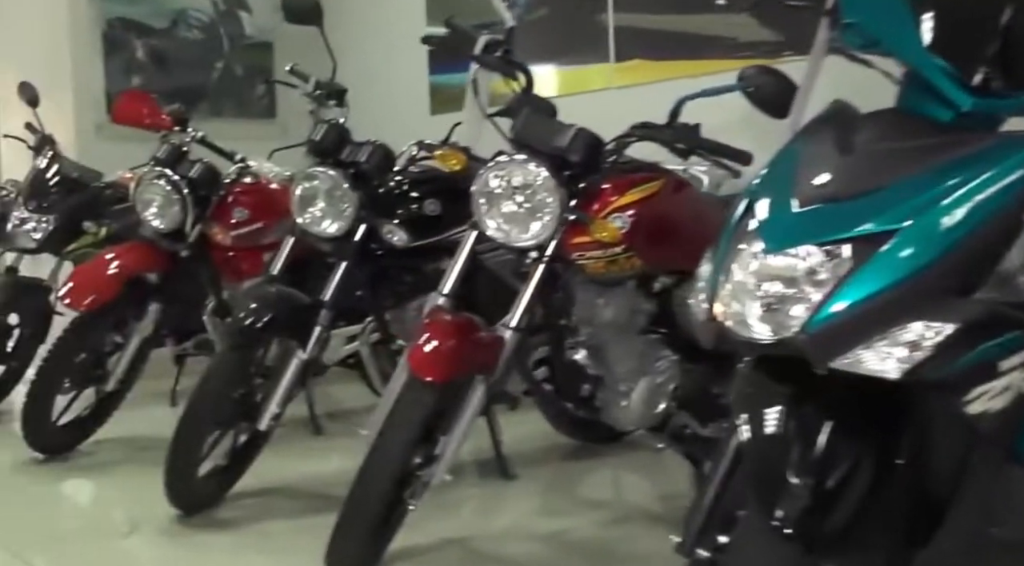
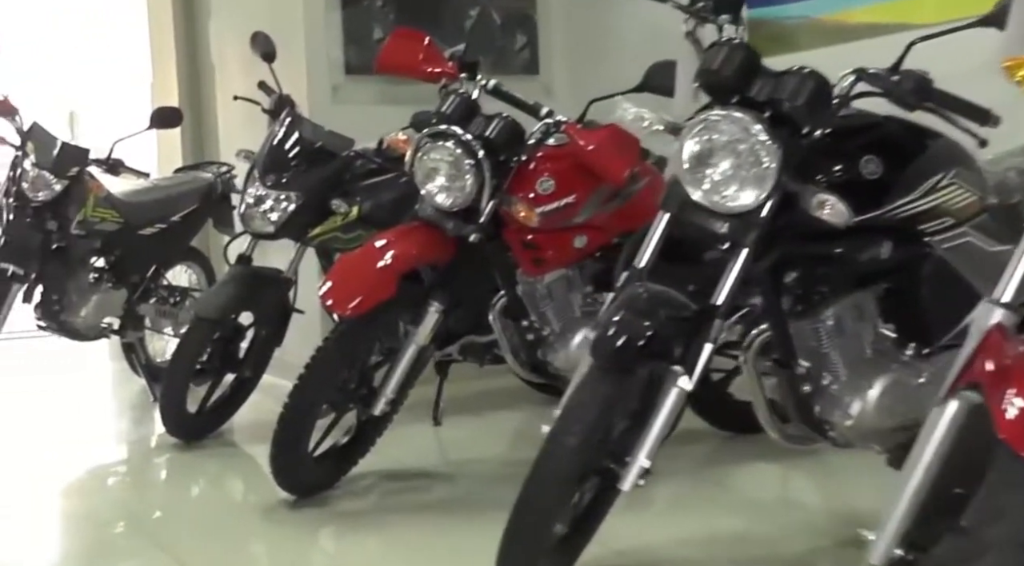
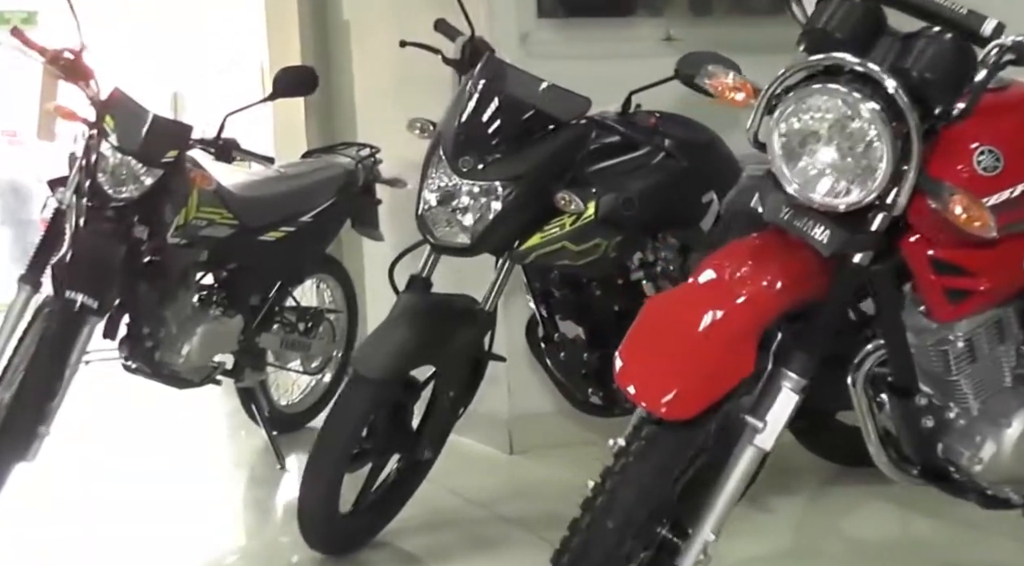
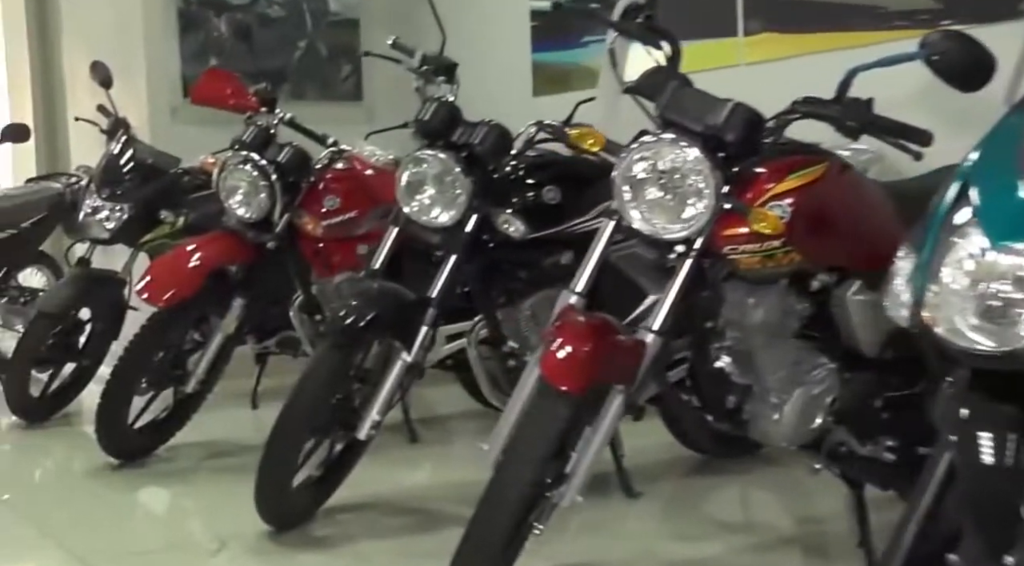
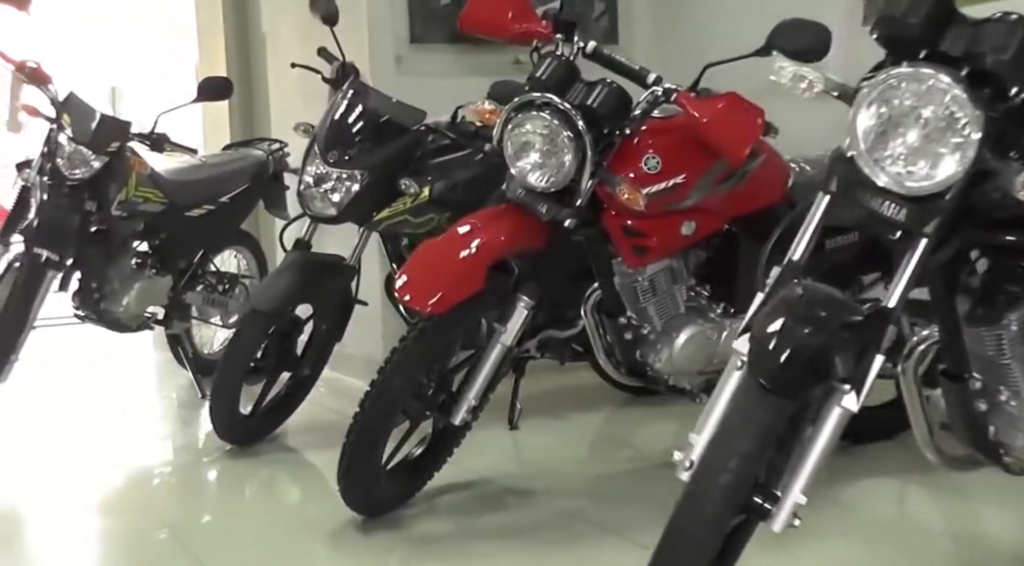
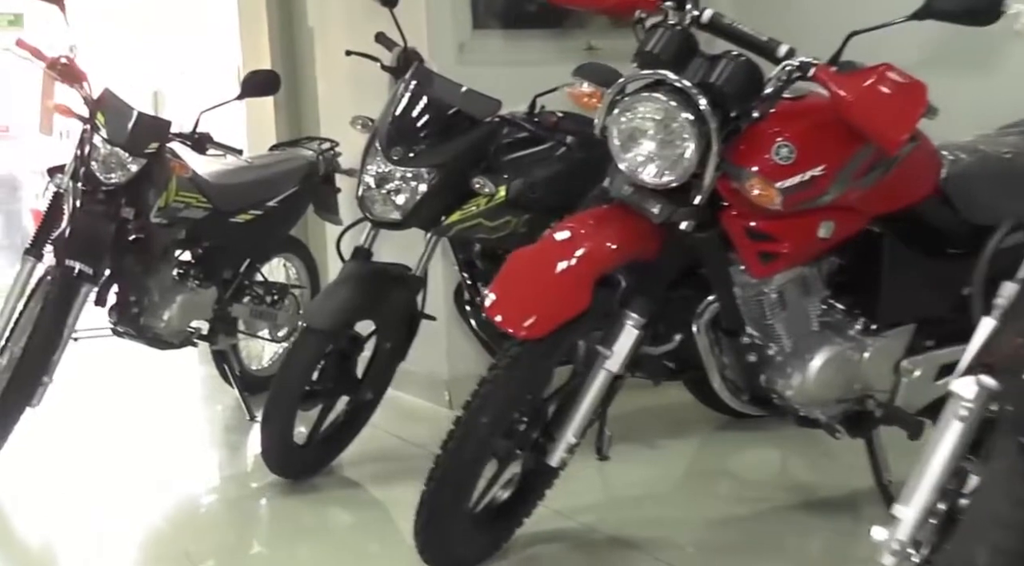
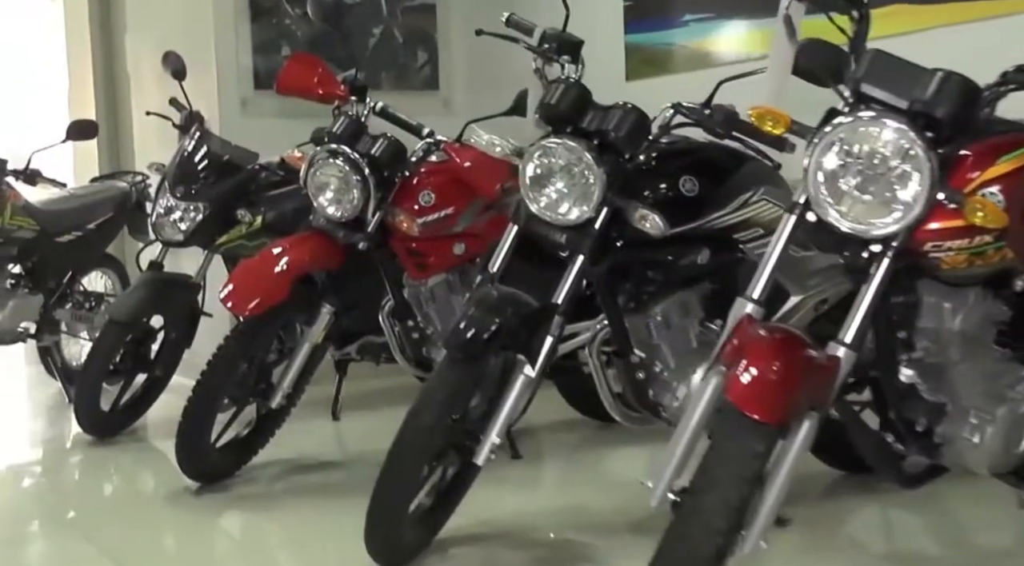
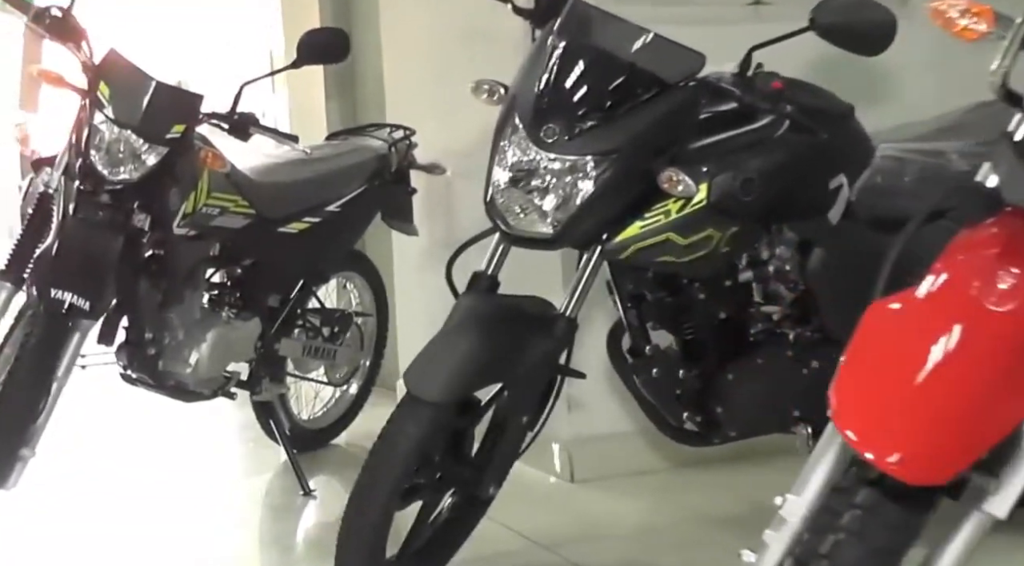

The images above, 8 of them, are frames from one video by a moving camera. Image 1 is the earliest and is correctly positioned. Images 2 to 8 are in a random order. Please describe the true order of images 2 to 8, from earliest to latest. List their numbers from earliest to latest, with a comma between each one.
4, 7, 2, 5, 6, 3, 8
